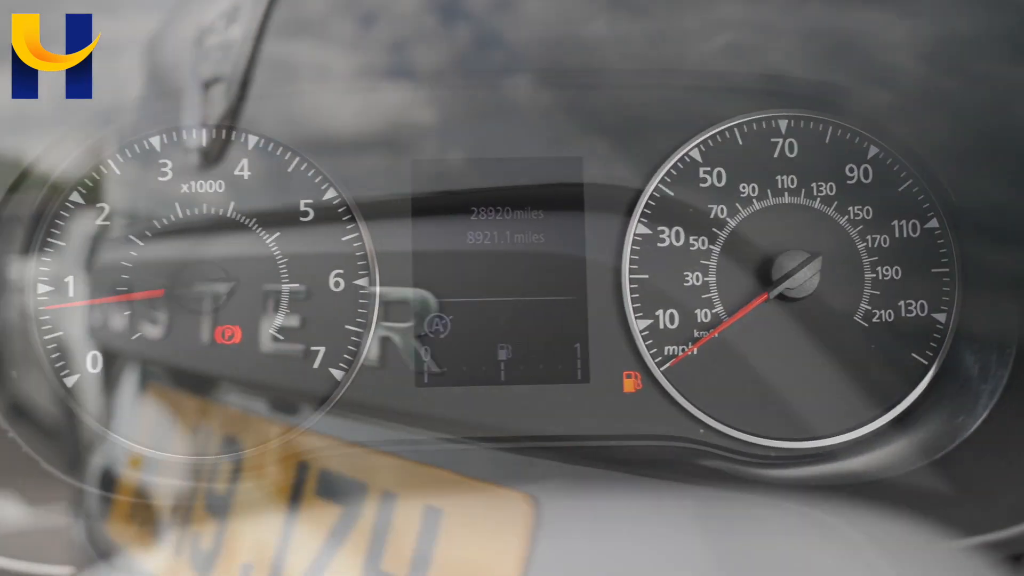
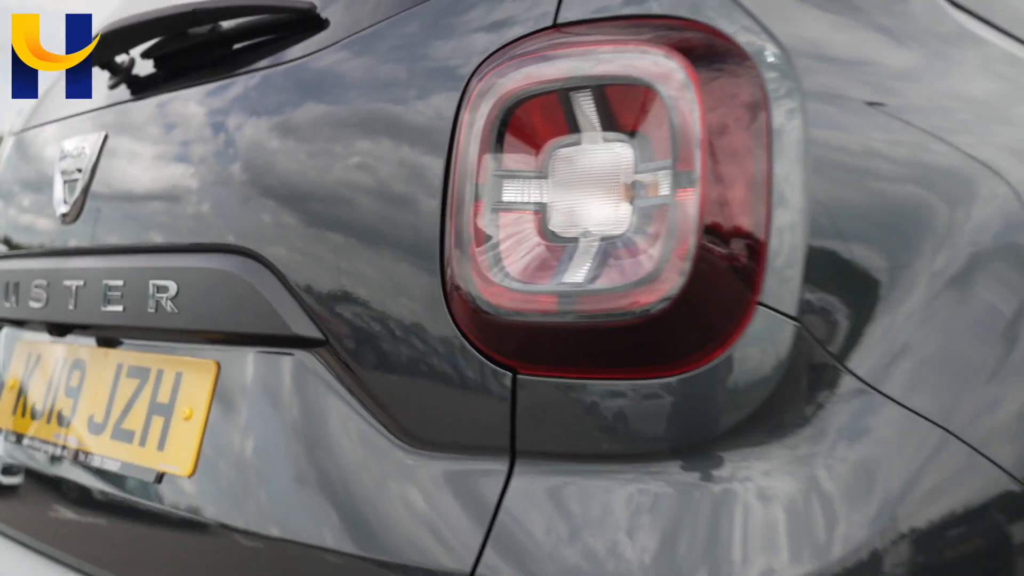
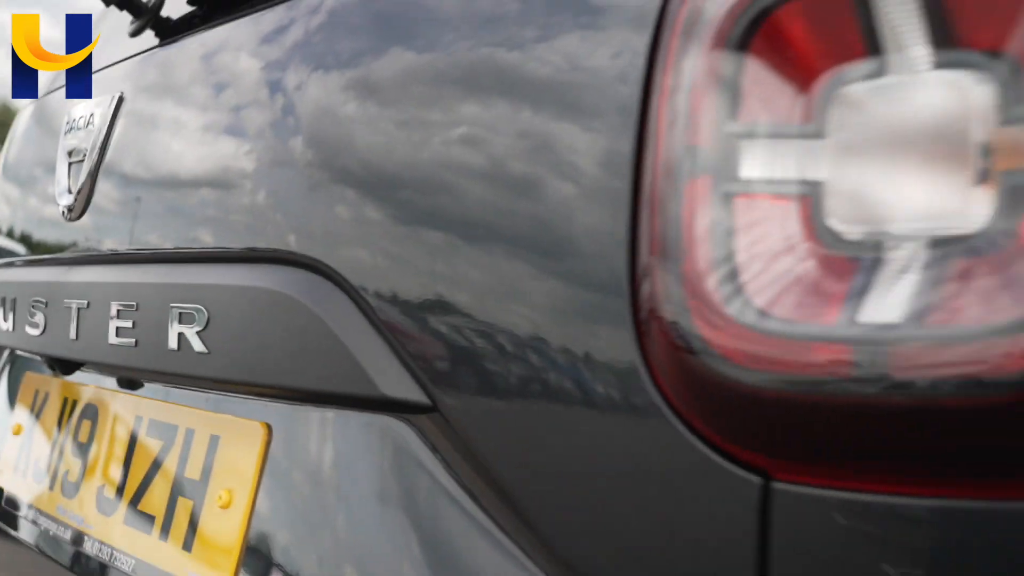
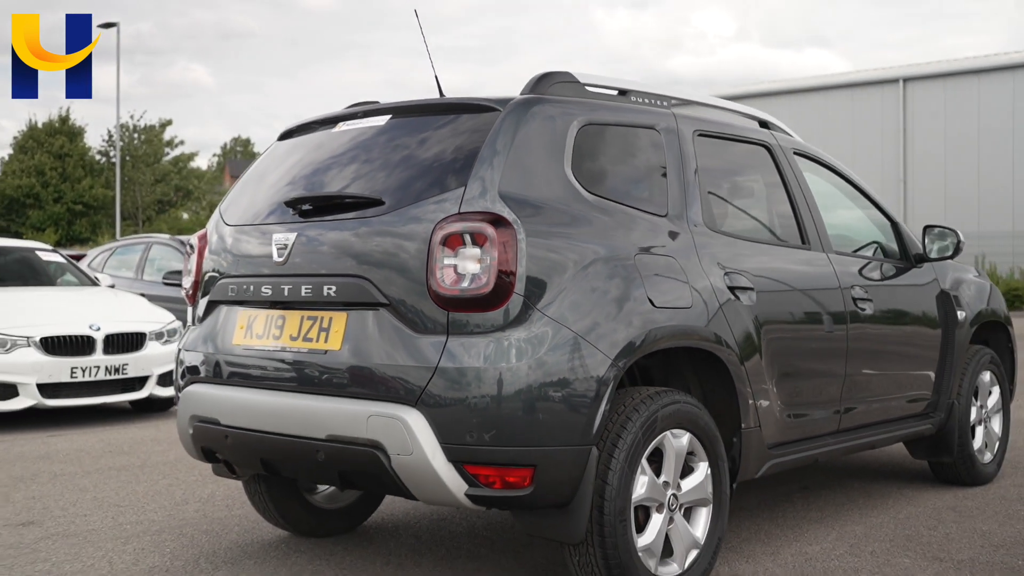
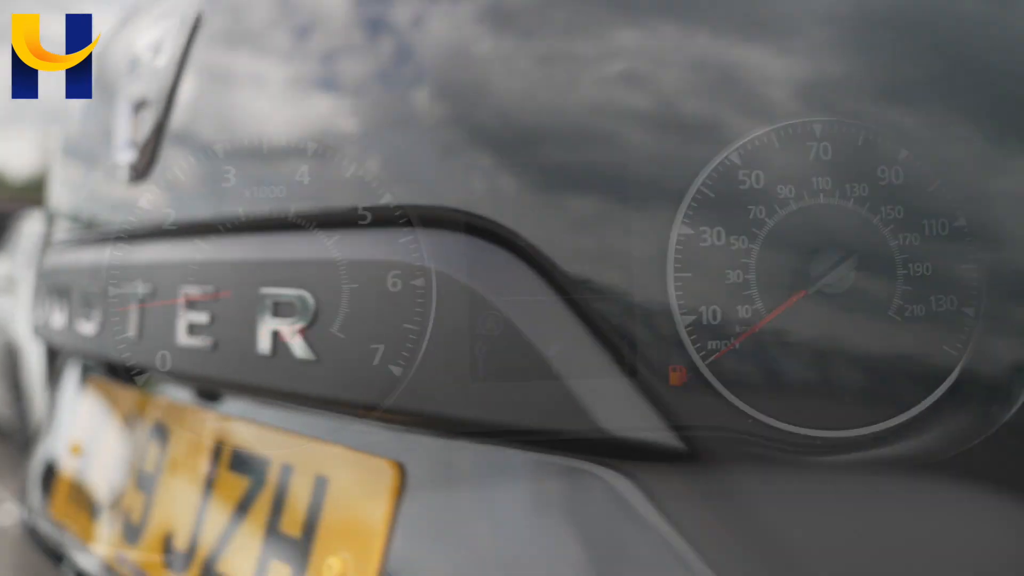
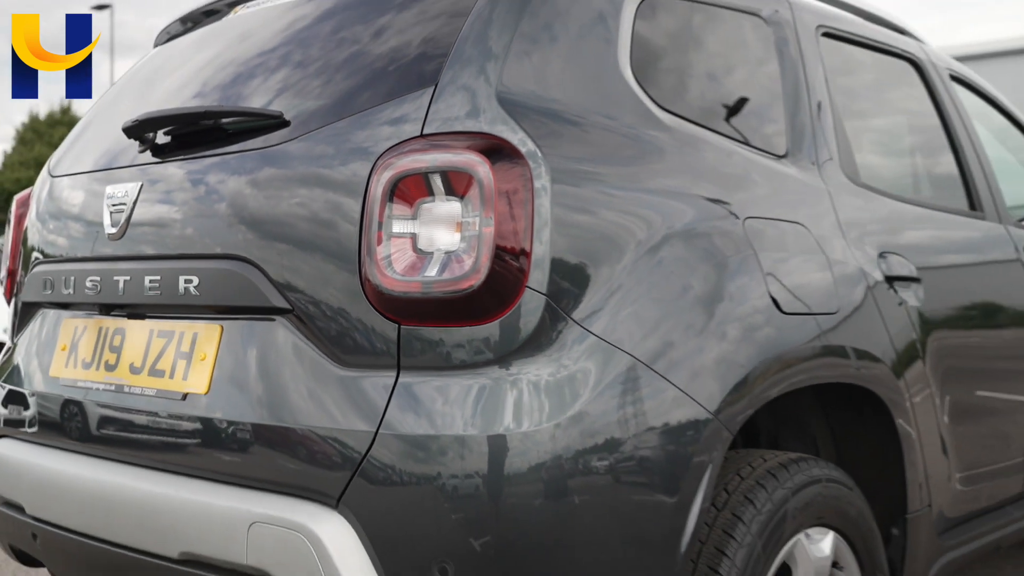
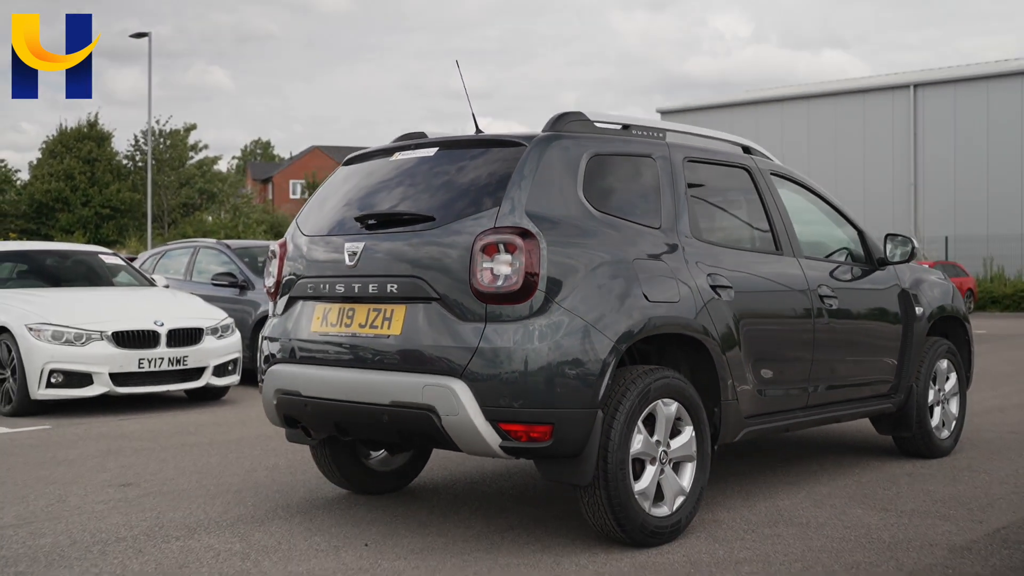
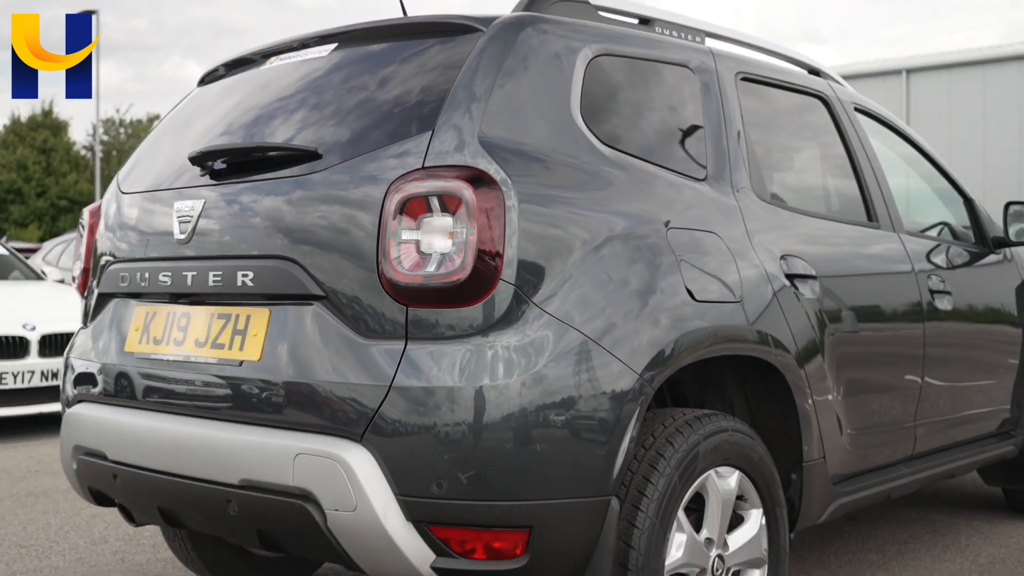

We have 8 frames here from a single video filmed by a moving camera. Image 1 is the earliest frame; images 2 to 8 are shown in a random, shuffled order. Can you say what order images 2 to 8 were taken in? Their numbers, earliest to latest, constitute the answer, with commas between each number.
5, 3, 2, 6, 8, 4, 7
